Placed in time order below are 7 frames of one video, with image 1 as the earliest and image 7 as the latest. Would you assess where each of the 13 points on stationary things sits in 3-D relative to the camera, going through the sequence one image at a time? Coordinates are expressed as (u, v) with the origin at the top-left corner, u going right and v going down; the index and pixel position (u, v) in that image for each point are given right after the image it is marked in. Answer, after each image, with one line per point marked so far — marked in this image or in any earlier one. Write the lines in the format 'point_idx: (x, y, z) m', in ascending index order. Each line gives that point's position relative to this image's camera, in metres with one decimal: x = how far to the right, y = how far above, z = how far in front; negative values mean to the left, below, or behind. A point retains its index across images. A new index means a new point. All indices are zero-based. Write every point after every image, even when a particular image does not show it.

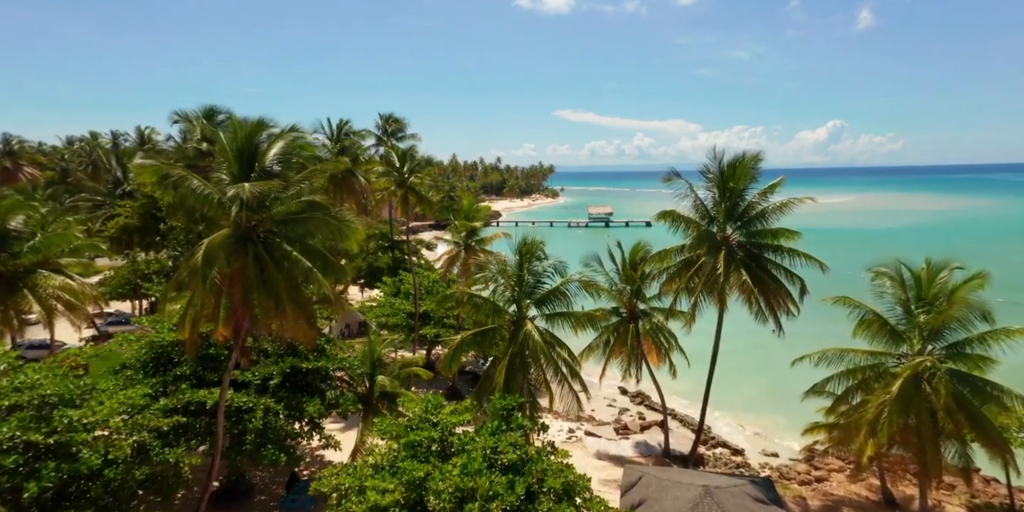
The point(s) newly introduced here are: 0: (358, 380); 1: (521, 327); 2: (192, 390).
0: (-4.1, -3.3, +15.3) m
1: (+0.2, -1.8, +14.1) m
2: (-6.8, -2.9, +12.4) m
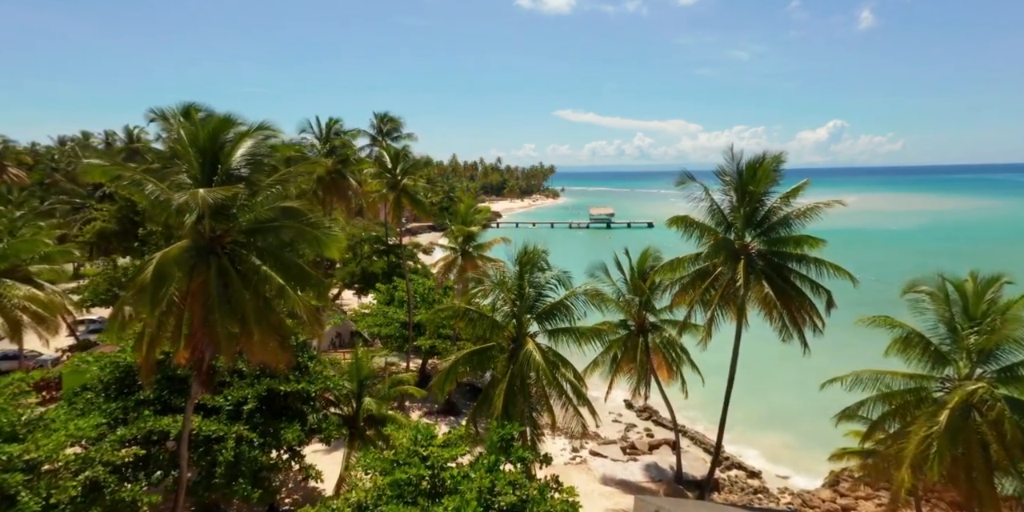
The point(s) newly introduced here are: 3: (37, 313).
0: (-4.1, -3.5, +14.1) m
1: (+0.2, -2.0, +12.8) m
2: (-6.8, -3.1, +11.1) m
3: (-14.8, -1.8, +18.0) m
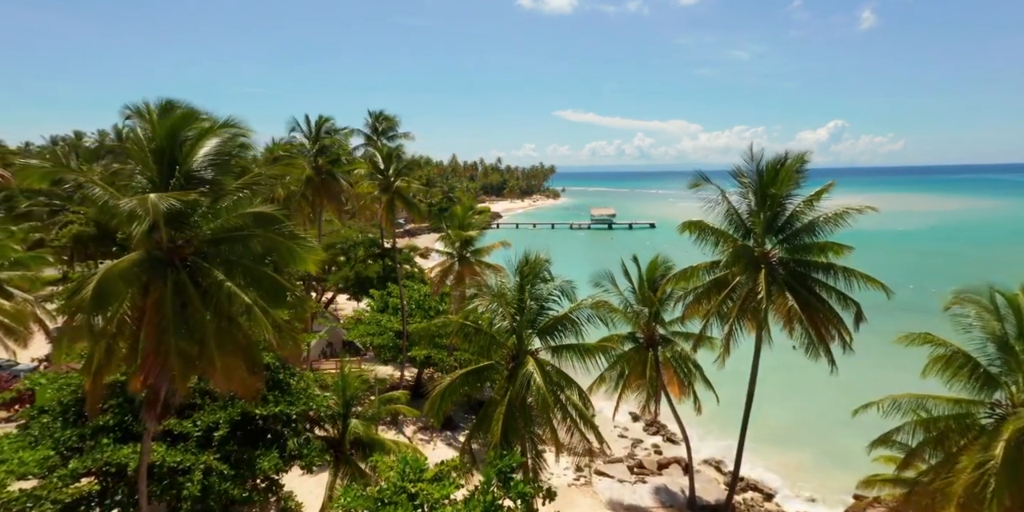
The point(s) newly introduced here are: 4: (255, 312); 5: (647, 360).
0: (-4.1, -3.7, +12.9) m
1: (+0.2, -2.2, +11.7) m
2: (-6.9, -3.3, +10.0) m
3: (-14.8, -2.0, +16.9) m
4: (-3.6, -0.8, +8.1) m
5: (+3.5, -2.6, +14.8) m
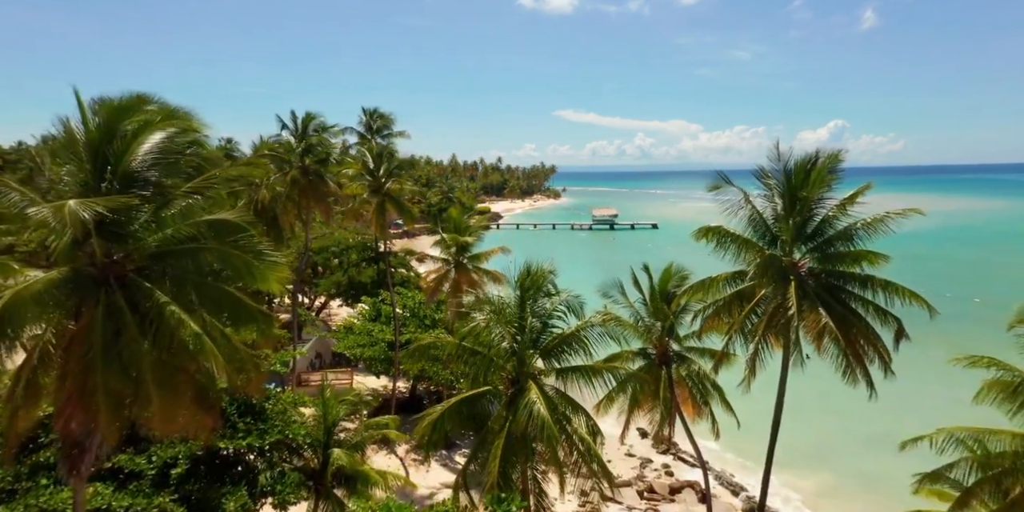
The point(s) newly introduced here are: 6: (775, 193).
0: (-4.1, -3.9, +11.6) m
1: (+0.2, -2.4, +10.3) m
2: (-6.9, -3.5, +8.6) m
3: (-14.8, -2.2, +15.6) m
4: (-3.6, -1.0, +6.7) m
5: (+3.4, -2.8, +13.4) m
6: (+5.5, +1.3, +12.1) m
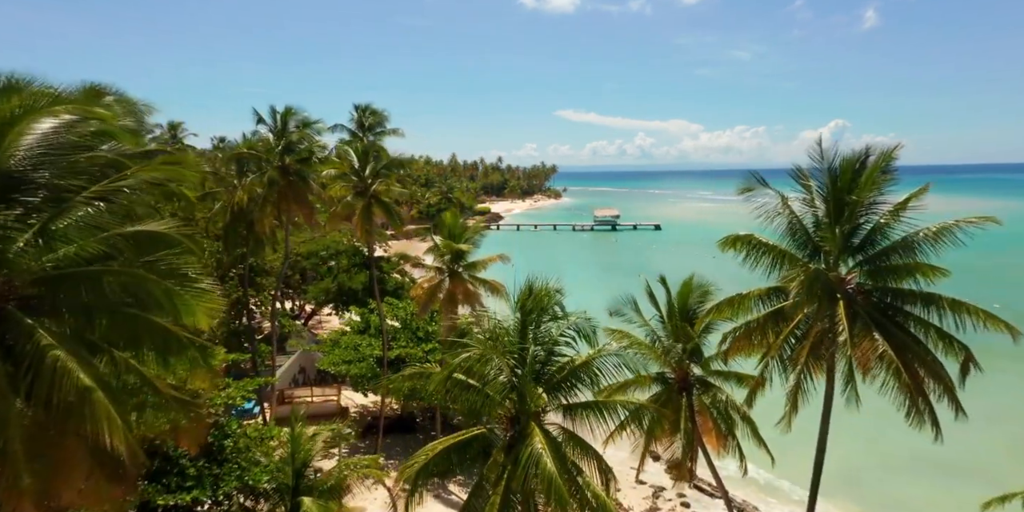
0: (-4.1, -4.2, +9.9) m
1: (+0.2, -2.6, +8.7) m
2: (-6.9, -3.7, +7.0) m
3: (-14.8, -2.4, +13.9) m
4: (-3.6, -1.2, +5.1) m
5: (+3.4, -3.1, +11.8) m
6: (+5.5, +1.1, +10.4) m
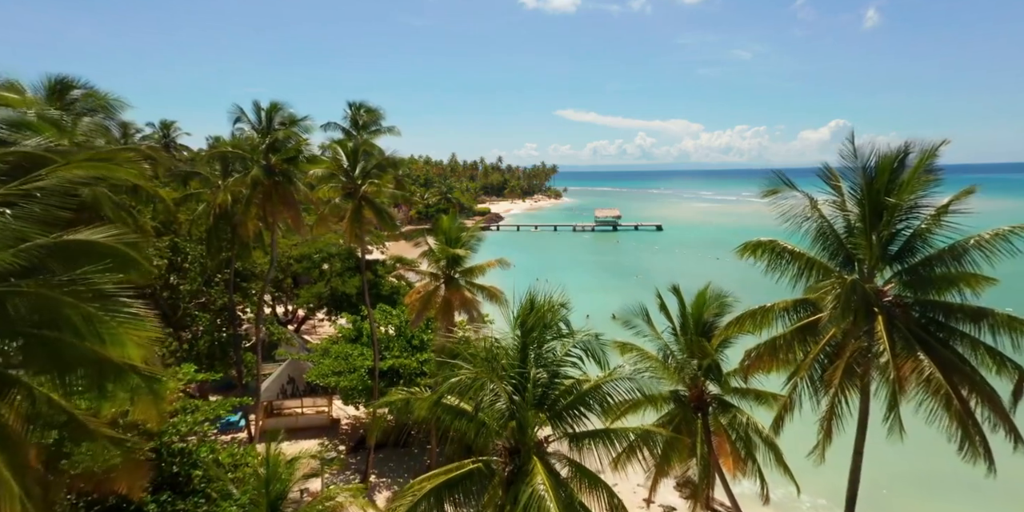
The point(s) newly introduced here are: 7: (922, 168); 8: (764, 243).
0: (-4.1, -4.3, +8.9) m
1: (+0.2, -2.8, +7.7) m
2: (-6.9, -3.9, +6.0) m
3: (-14.8, -2.6, +12.9) m
4: (-3.6, -1.4, +4.1) m
5: (+3.4, -3.2, +10.8) m
6: (+5.5, +0.9, +9.4) m
7: (+6.1, +1.3, +8.7) m
8: (+4.2, +0.2, +9.7) m
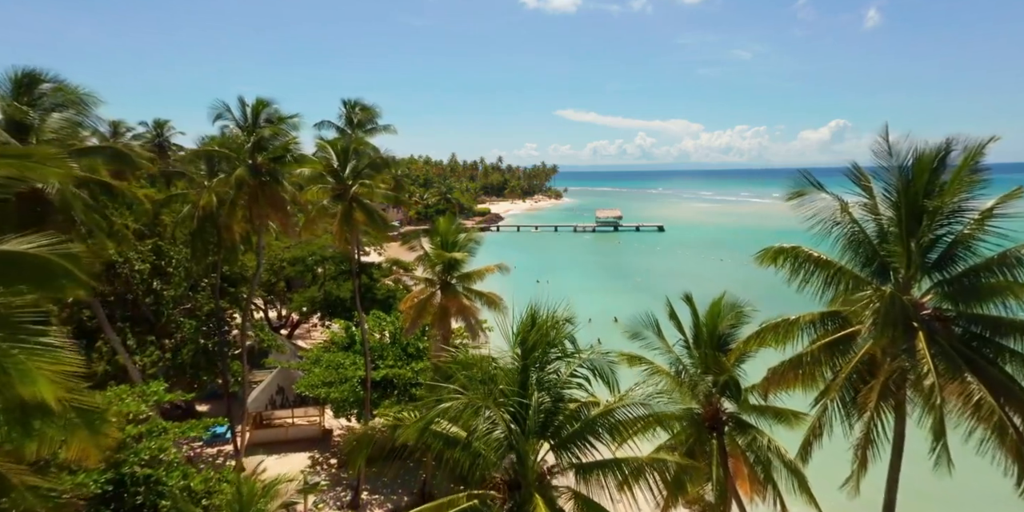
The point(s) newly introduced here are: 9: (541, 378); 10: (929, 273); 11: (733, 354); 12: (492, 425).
0: (-4.1, -4.4, +8.1) m
1: (+0.2, -2.9, +6.8) m
2: (-6.9, -4.0, +5.1) m
3: (-14.9, -2.7, +12.0) m
4: (-3.6, -1.5, +3.2) m
5: (+3.4, -3.4, +9.9) m
6: (+5.5, +0.8, +8.5) m
7: (+6.1, +1.2, +7.8) m
8: (+4.2, +0.1, +8.8) m
9: (+0.4, -1.5, +7.1) m
10: (+5.8, -0.2, +8.1) m
11: (+3.7, -1.7, +9.7) m
12: (-0.2, -2.0, +6.9) m
